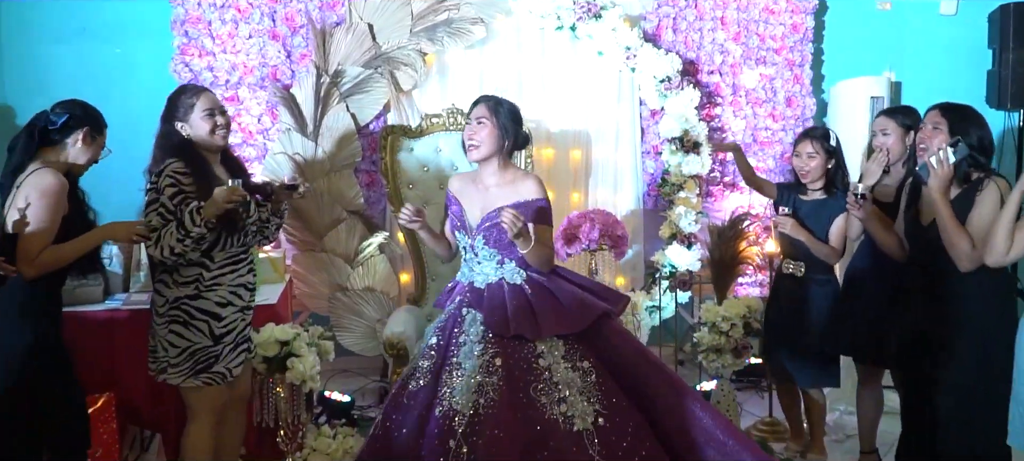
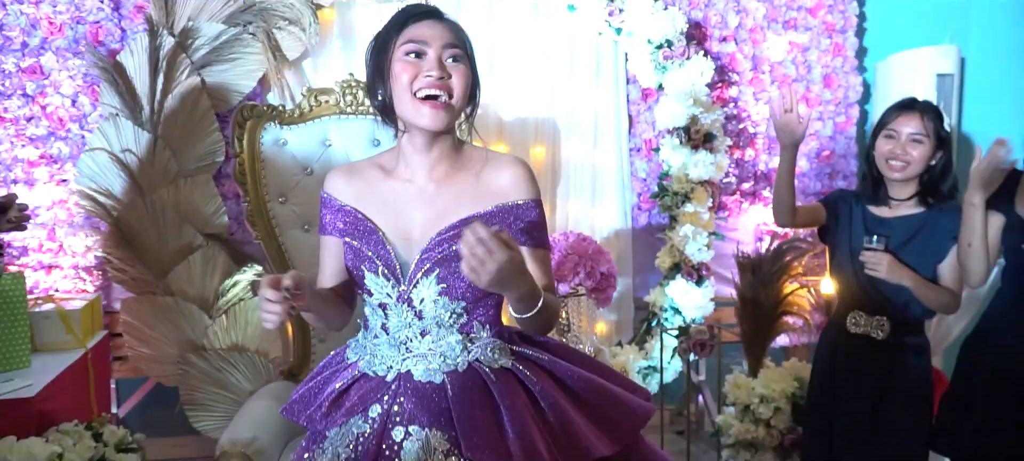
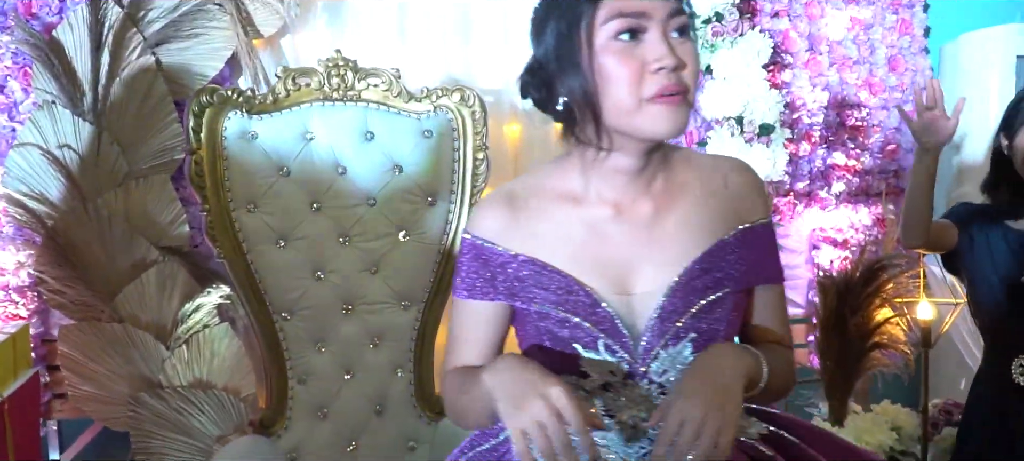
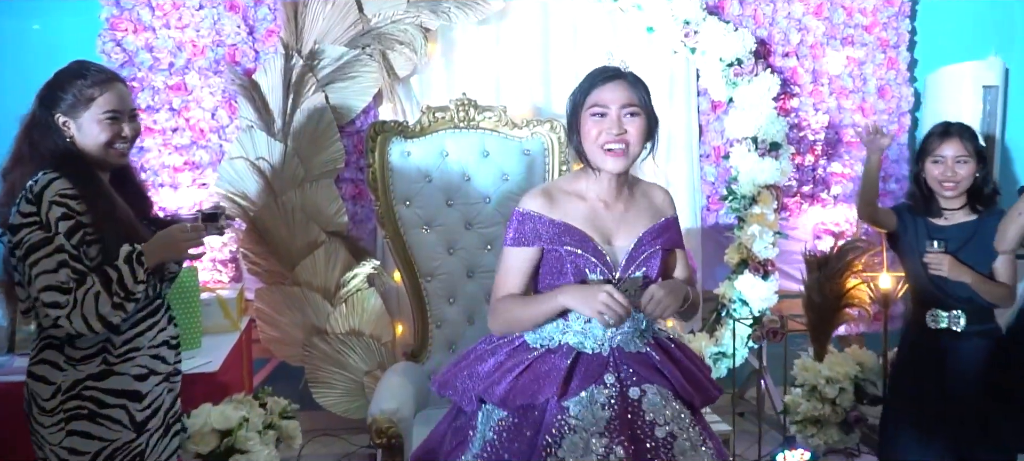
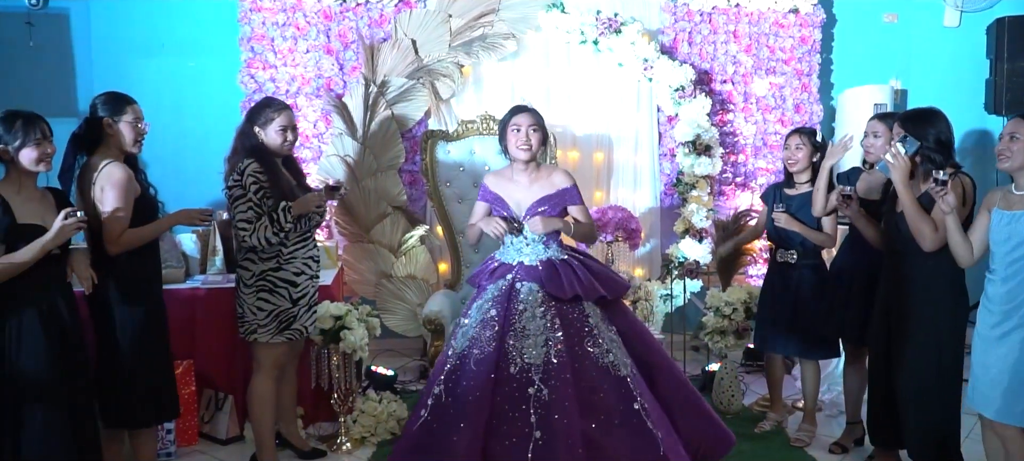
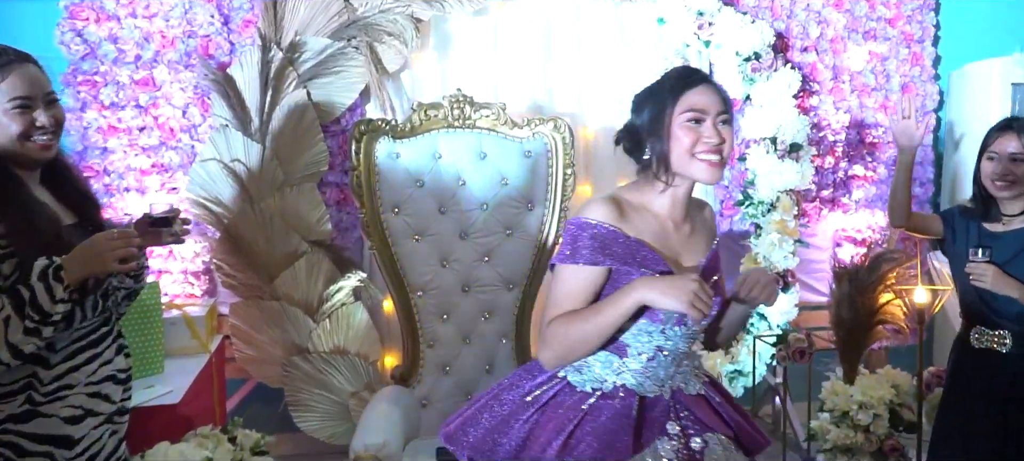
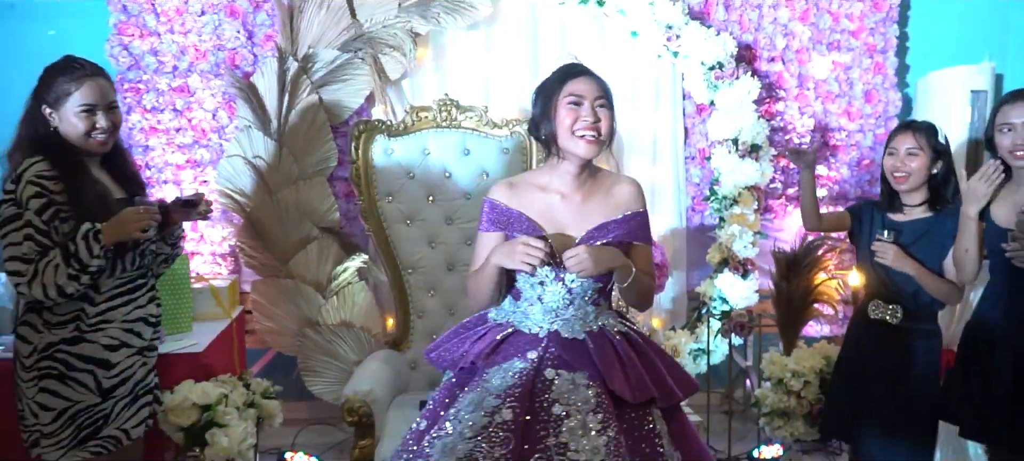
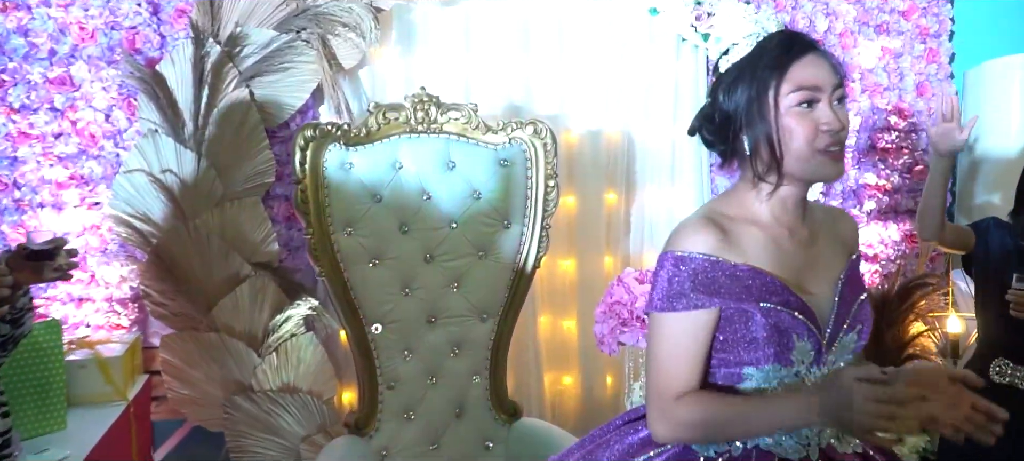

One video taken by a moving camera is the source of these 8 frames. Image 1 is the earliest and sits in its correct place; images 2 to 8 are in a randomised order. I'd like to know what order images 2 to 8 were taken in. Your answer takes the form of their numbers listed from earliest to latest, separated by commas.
4, 6, 8, 3, 2, 7, 5
